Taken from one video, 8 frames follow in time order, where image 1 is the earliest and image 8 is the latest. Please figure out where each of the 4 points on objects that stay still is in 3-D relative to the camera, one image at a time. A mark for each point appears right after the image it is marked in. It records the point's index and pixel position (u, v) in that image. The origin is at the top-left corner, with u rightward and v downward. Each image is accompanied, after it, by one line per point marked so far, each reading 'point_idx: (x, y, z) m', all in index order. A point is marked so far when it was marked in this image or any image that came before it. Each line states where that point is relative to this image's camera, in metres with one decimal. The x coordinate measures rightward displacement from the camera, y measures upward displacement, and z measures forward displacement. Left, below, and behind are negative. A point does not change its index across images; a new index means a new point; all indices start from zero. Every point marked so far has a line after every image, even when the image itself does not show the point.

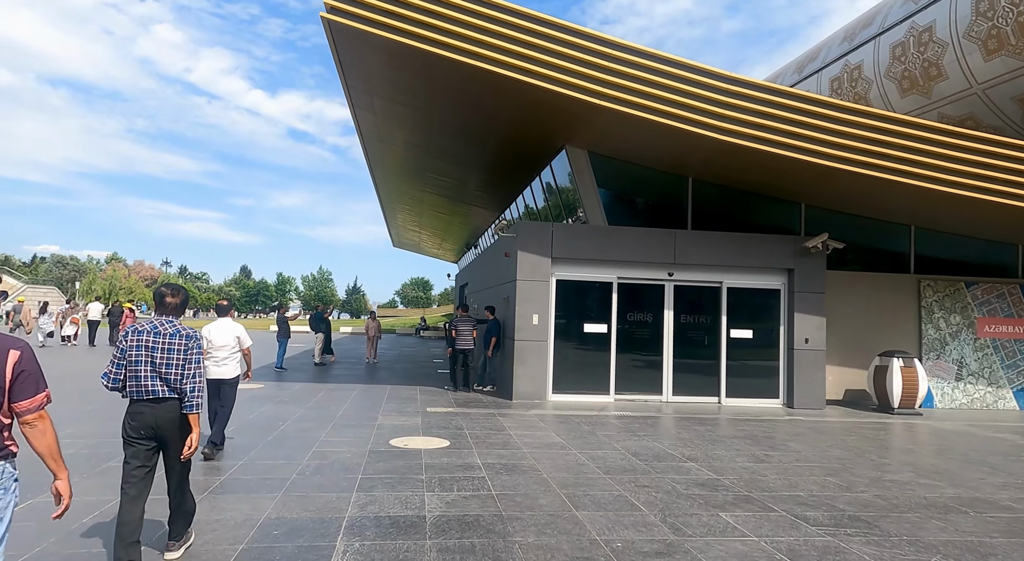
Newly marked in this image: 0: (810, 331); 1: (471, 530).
0: (+6.0, -1.0, +12.3) m
1: (-0.3, -1.6, +4.4) m
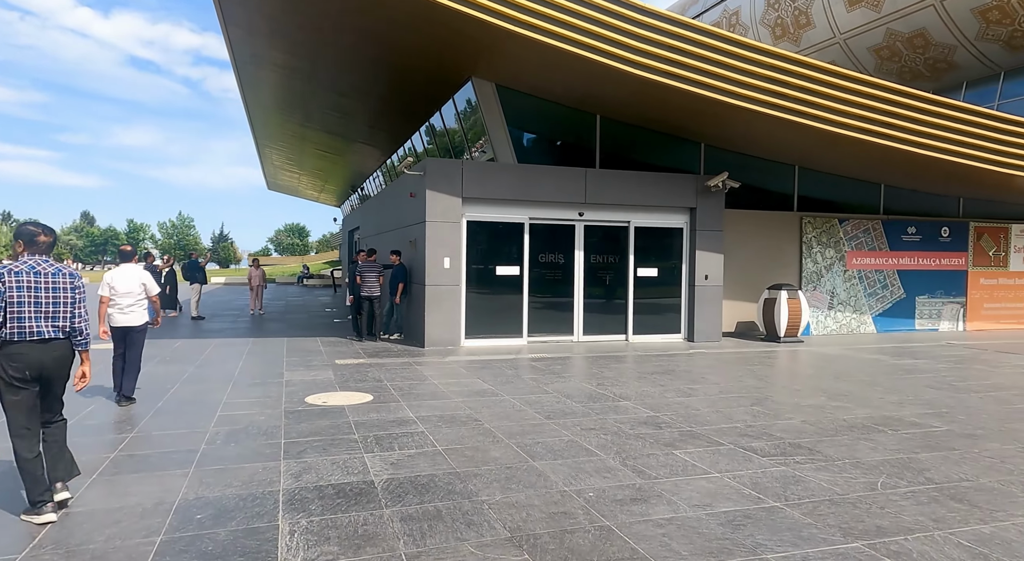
0: (+4.1, +0.2, +12.9) m
1: (-0.5, -1.3, +4.0) m
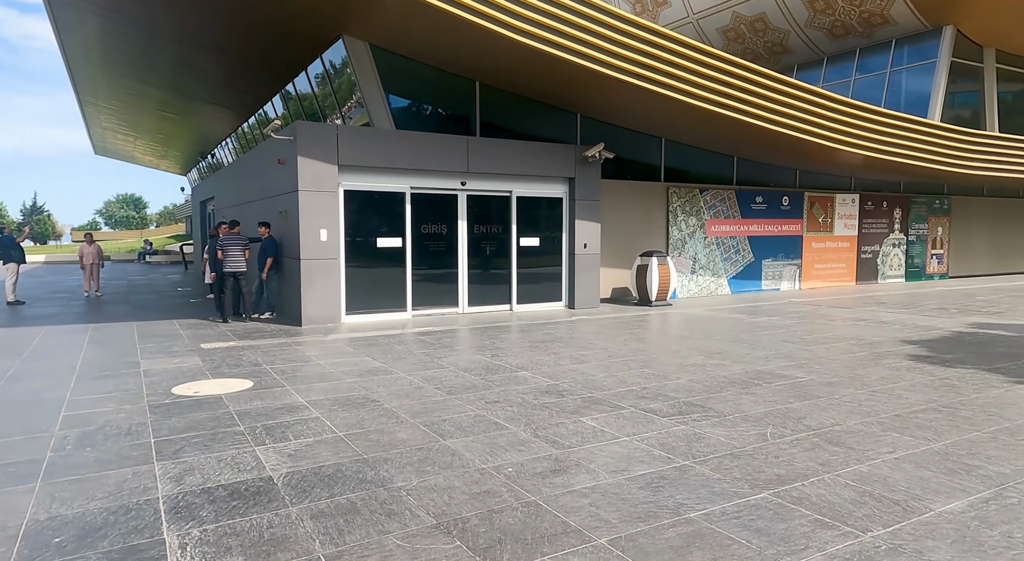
0: (+1.6, +0.8, +13.3) m
1: (-0.9, -1.1, +3.7) m
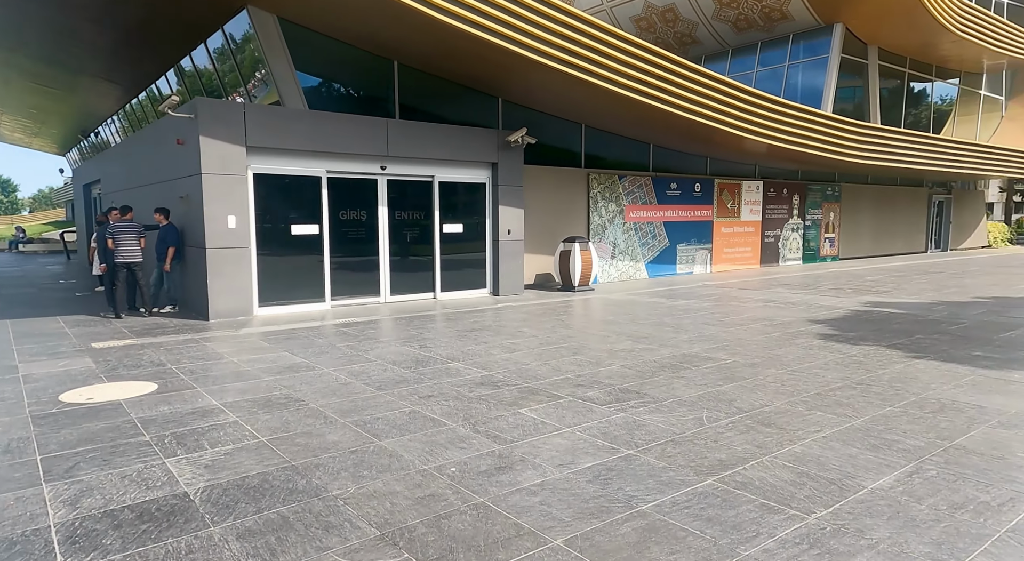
0: (0.0, +1.1, +13.1) m
1: (-1.2, -1.1, +3.3) m
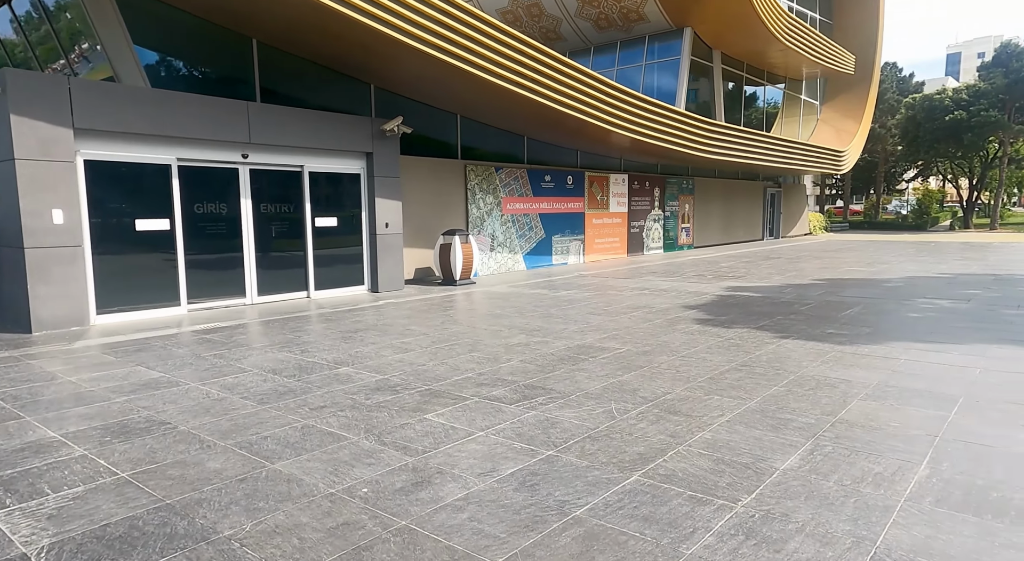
0: (-2.3, +1.2, +12.5) m
1: (-1.5, -1.1, +2.7) m
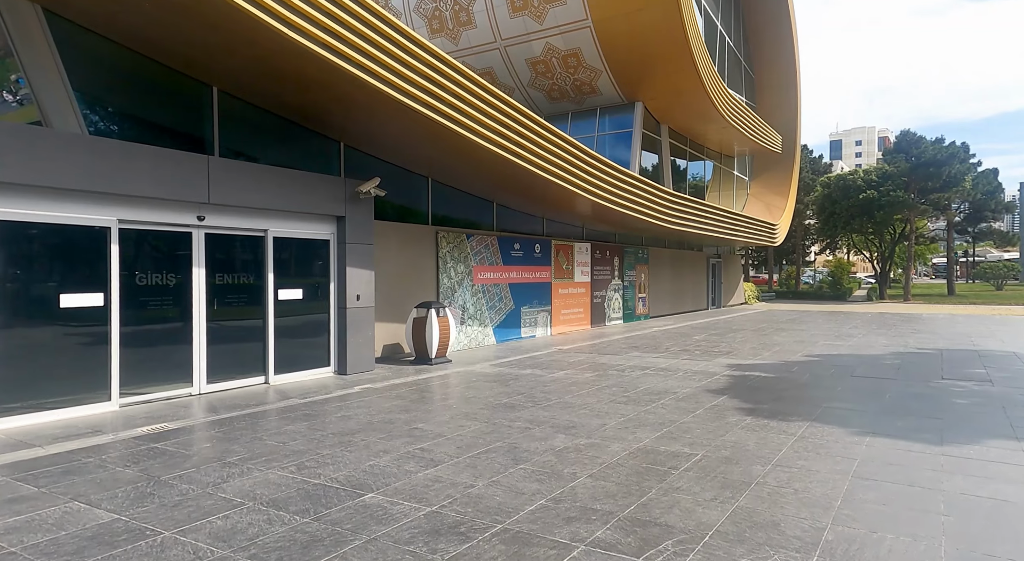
0: (-2.4, -0.2, +11.0) m
1: (-0.5, -1.4, +1.2) m
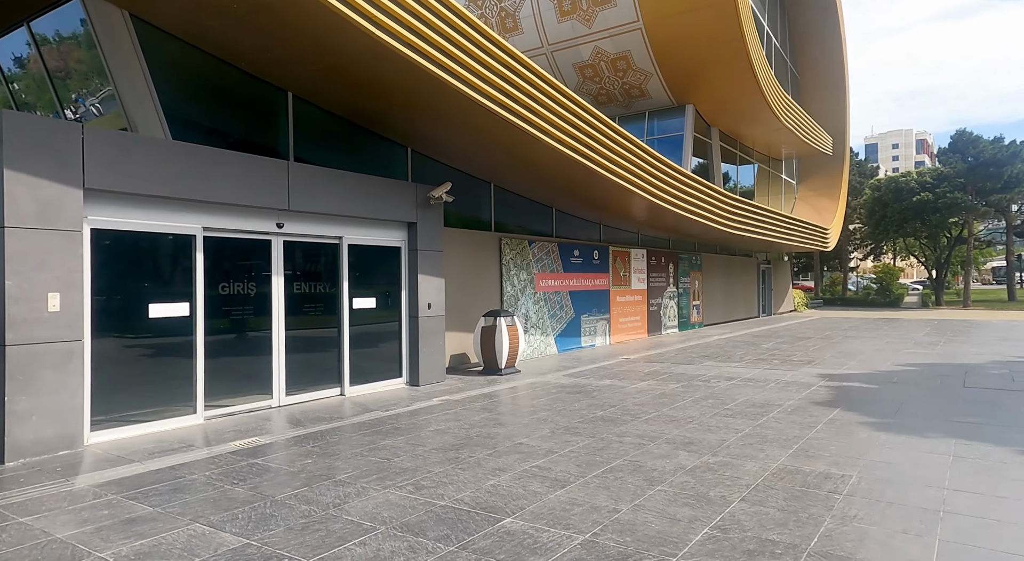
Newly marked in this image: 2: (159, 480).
0: (-1.1, -0.3, +10.7) m
1: (+0.3, -1.4, +0.7) m
2: (-3.0, -1.7, +5.8) m
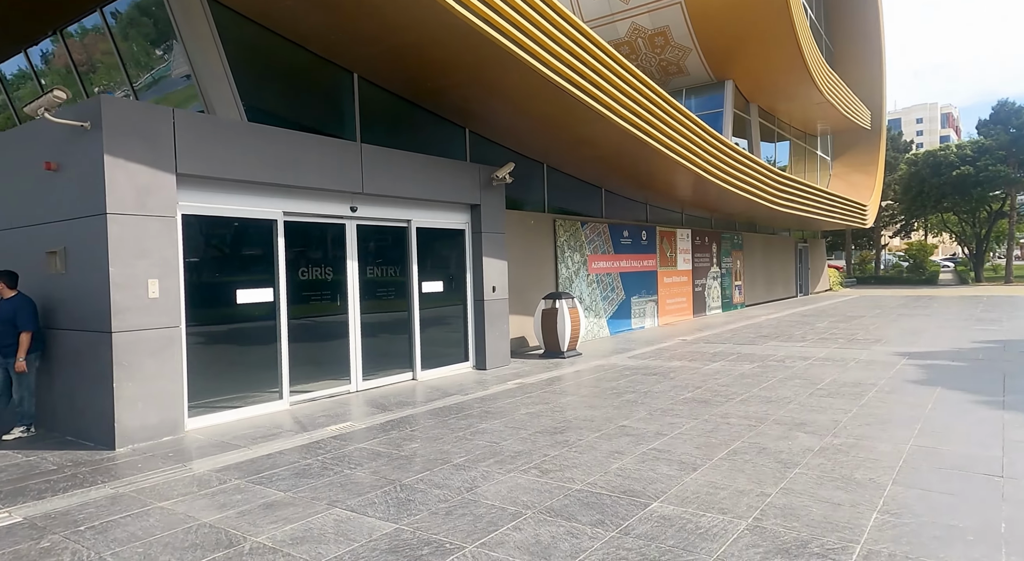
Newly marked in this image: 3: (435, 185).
0: (+0.1, 0.0, +10.5) m
1: (+1.2, -1.3, +0.5) m
2: (-2.0, -1.6, +5.7) m
3: (-1.1, +1.5, +10.4) m
